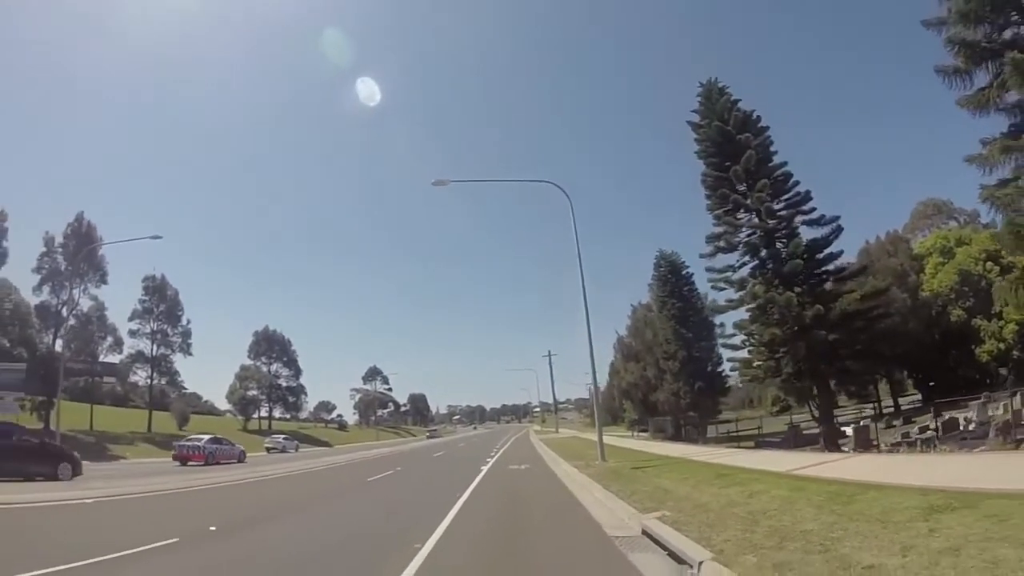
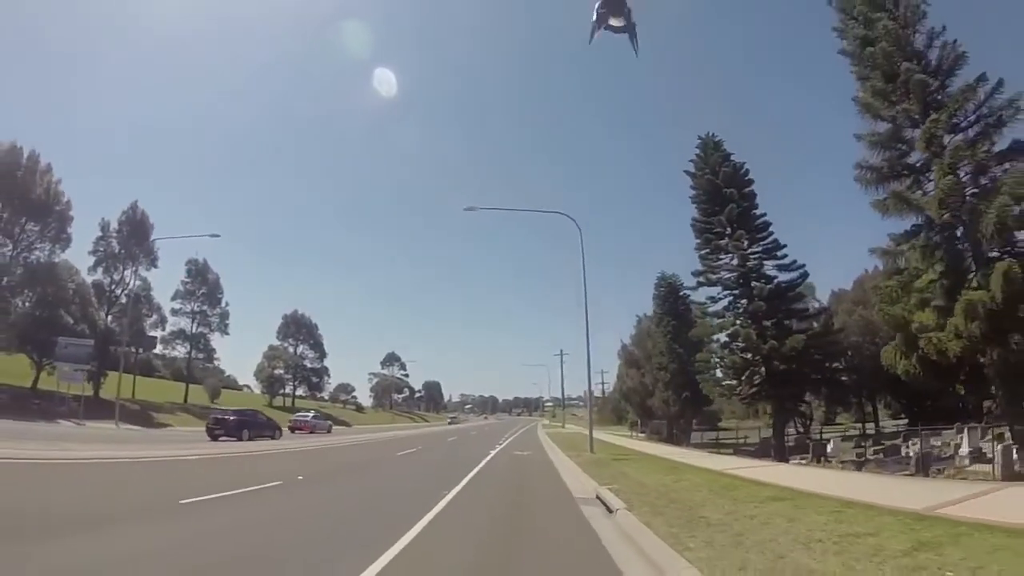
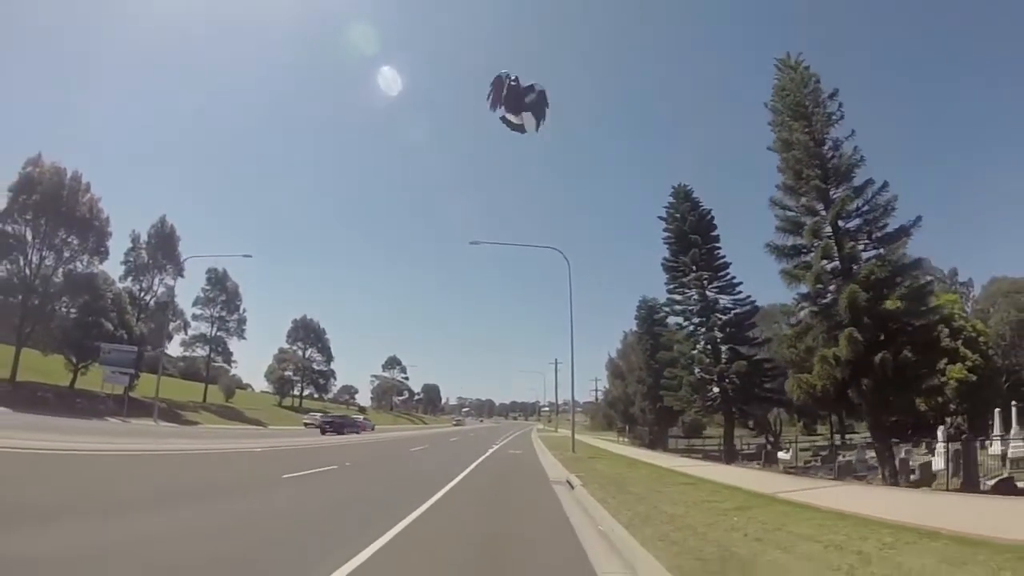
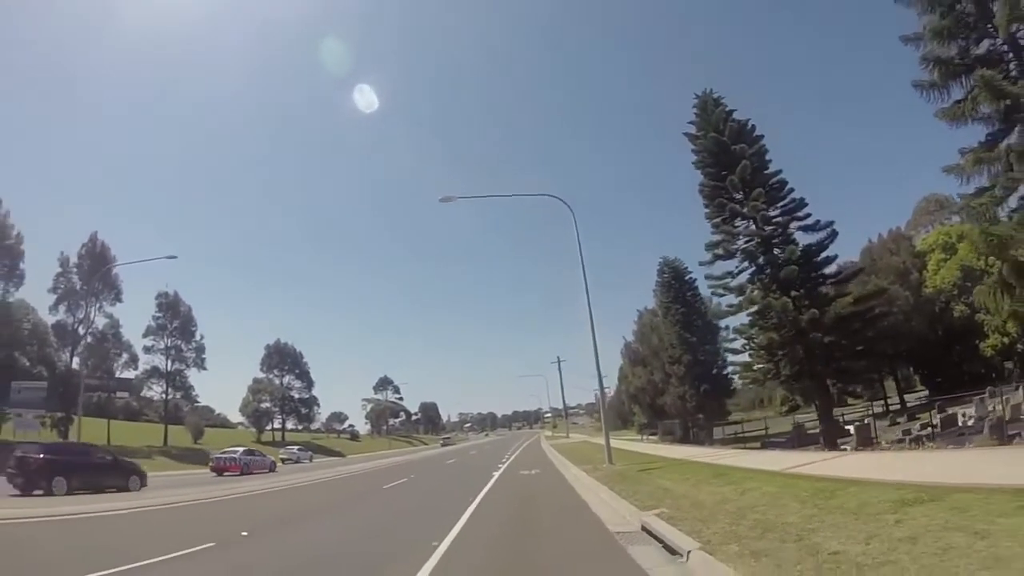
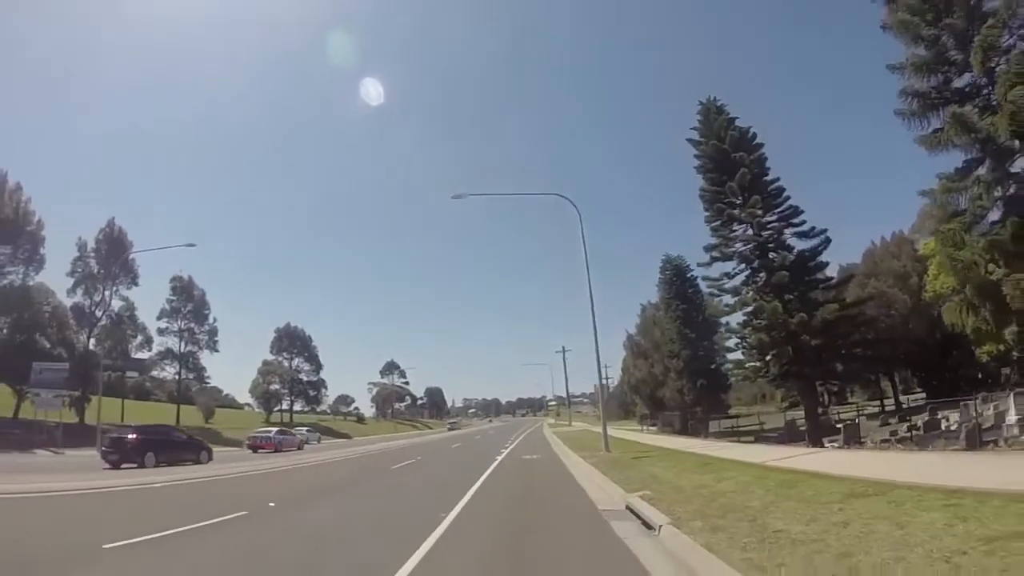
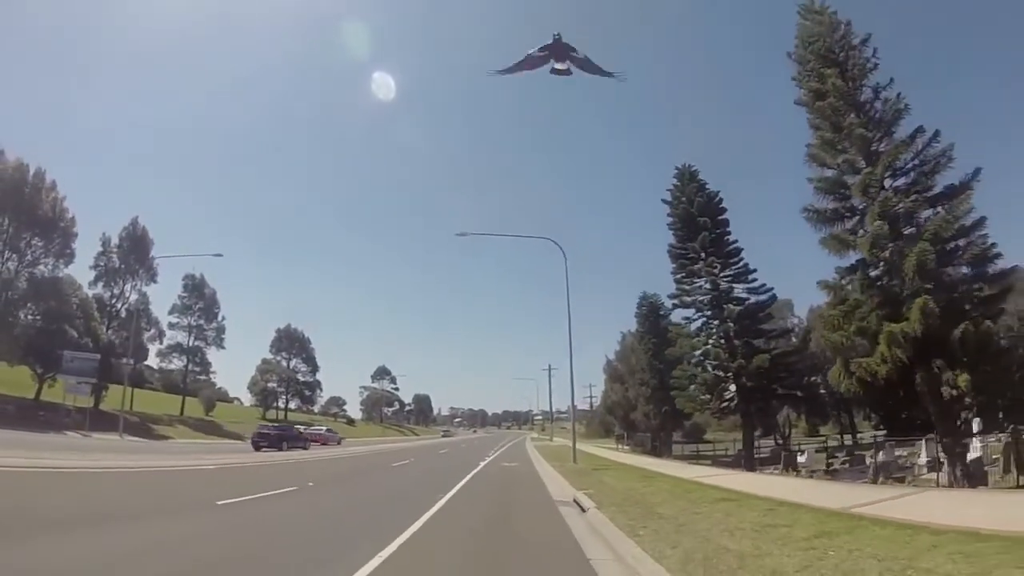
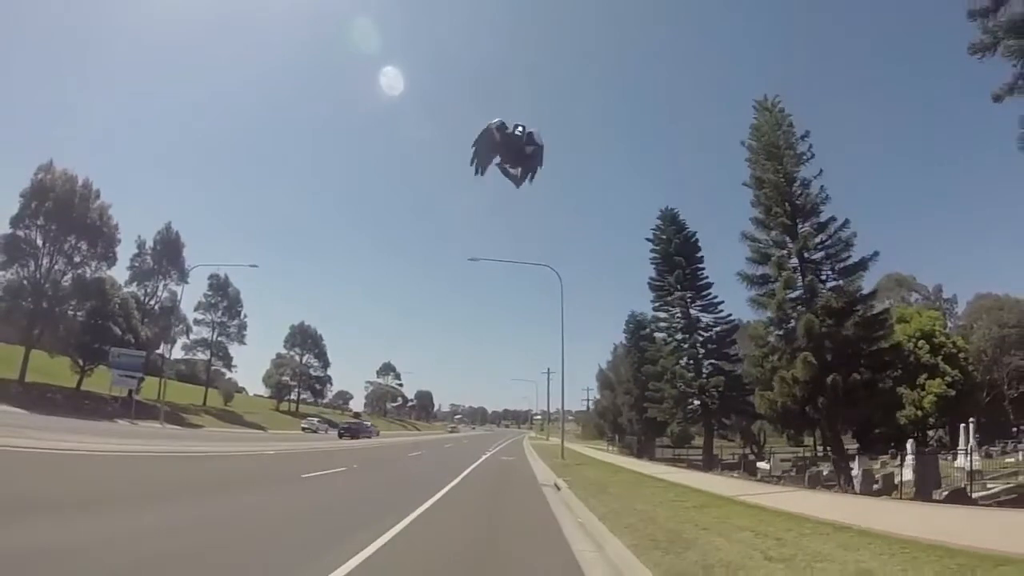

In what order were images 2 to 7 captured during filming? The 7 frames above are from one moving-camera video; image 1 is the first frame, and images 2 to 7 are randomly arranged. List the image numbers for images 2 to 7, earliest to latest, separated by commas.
4, 5, 2, 6, 3, 7
